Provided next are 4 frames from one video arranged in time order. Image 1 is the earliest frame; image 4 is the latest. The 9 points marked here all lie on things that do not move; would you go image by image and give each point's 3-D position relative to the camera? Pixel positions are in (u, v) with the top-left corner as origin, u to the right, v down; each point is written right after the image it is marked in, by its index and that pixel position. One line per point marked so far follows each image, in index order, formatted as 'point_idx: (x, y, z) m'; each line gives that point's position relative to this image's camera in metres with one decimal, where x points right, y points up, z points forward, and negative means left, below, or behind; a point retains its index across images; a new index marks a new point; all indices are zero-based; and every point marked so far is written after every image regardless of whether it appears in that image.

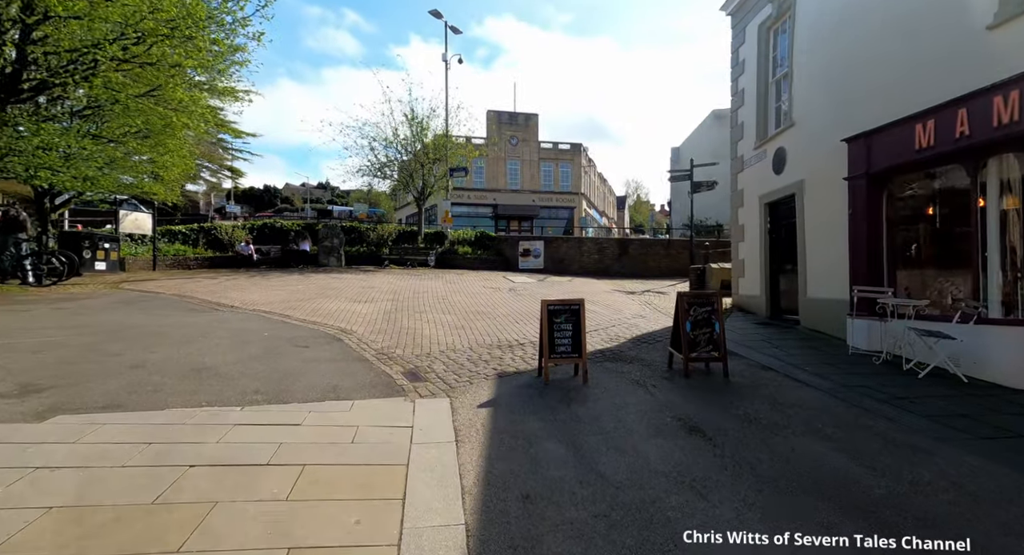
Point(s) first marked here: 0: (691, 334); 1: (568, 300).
0: (+2.2, -0.7, +6.3) m
1: (+0.7, -0.3, +6.1) m
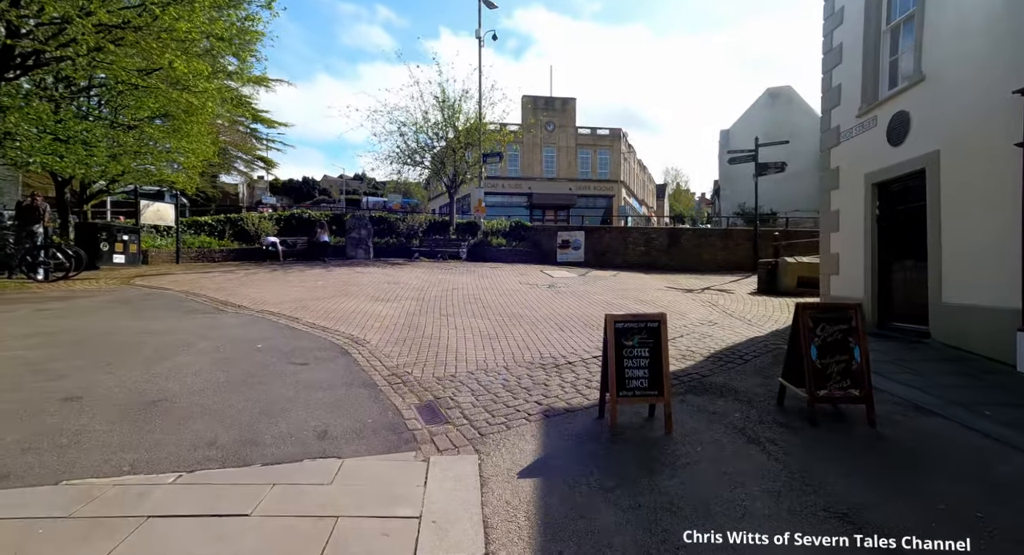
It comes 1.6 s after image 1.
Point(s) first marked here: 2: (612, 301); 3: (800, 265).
0: (+2.7, -0.7, +4.4) m
1: (+1.1, -0.3, +4.3) m
2: (+2.3, -0.6, +12.1) m
3: (+7.1, +0.3, +12.4) m
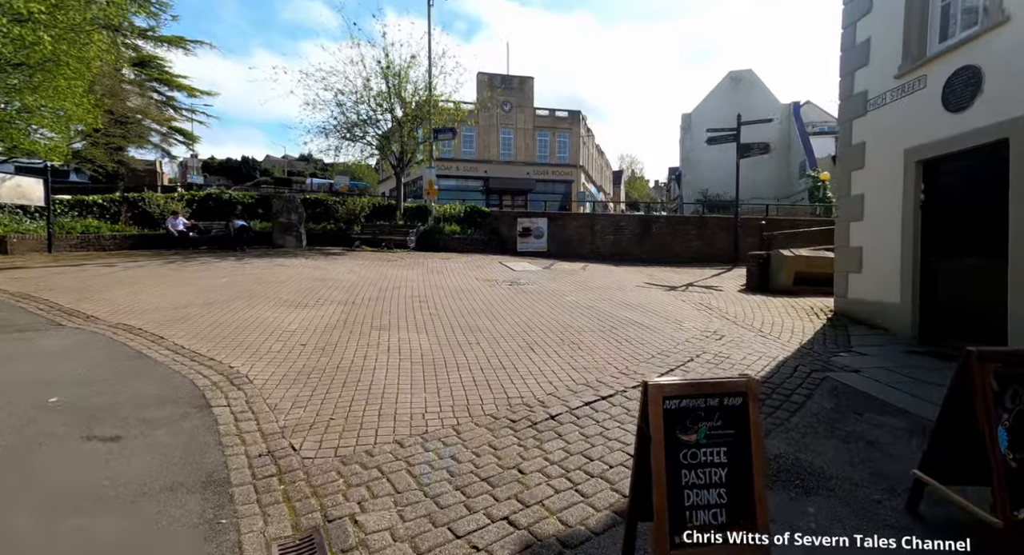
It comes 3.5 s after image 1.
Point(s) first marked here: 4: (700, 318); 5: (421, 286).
0: (+2.4, -0.9, +2.5) m
1: (+0.9, -0.5, +2.2) m
2: (+1.4, -0.5, +10.0) m
3: (+6.1, +0.4, +10.8) m
4: (+3.1, -0.7, +8.4) m
5: (-2.0, -0.2, +11.4) m
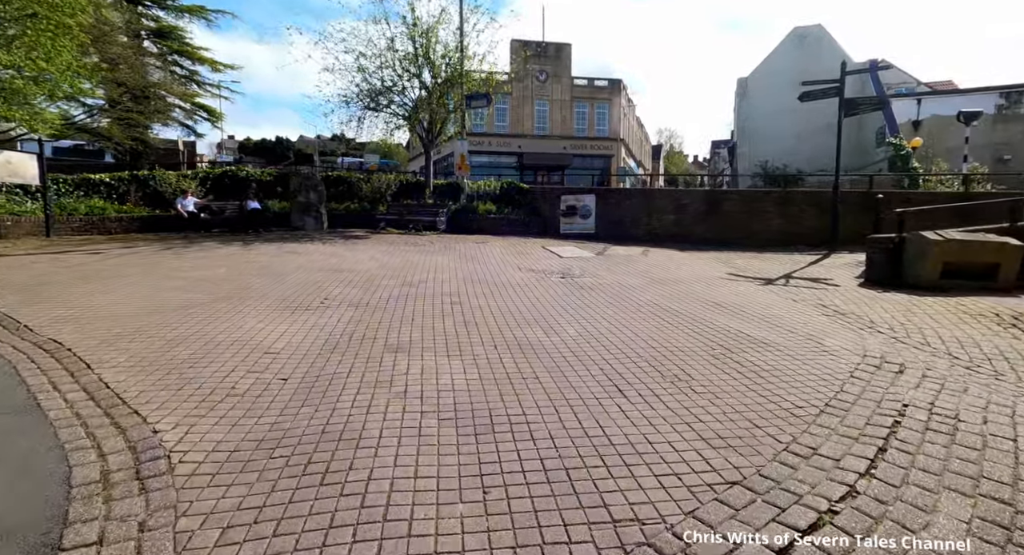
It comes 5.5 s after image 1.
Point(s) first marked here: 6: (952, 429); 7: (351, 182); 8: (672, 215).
0: (+2.9, -1.1, +0.1) m
1: (+1.3, -0.7, 0.0) m
2: (+2.3, -0.4, +7.7) m
3: (+7.1, +0.5, +8.2) m
4: (+3.9, -0.6, +6.0) m
5: (-1.1, 0.0, +9.2) m
6: (+3.1, -1.0, +3.6) m
7: (-5.8, +3.4, +18.2) m
8: (+5.2, +2.1, +16.5) m
